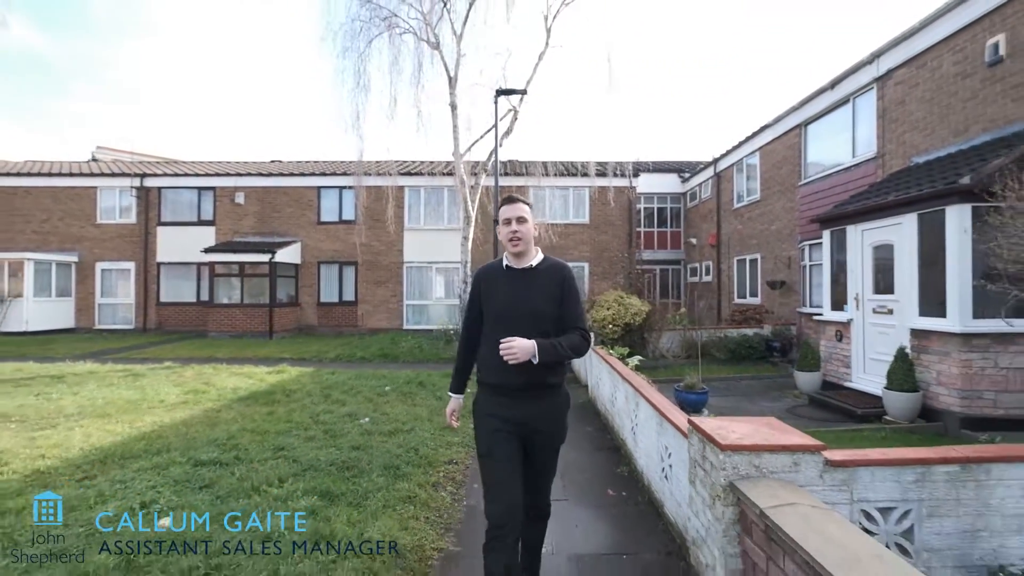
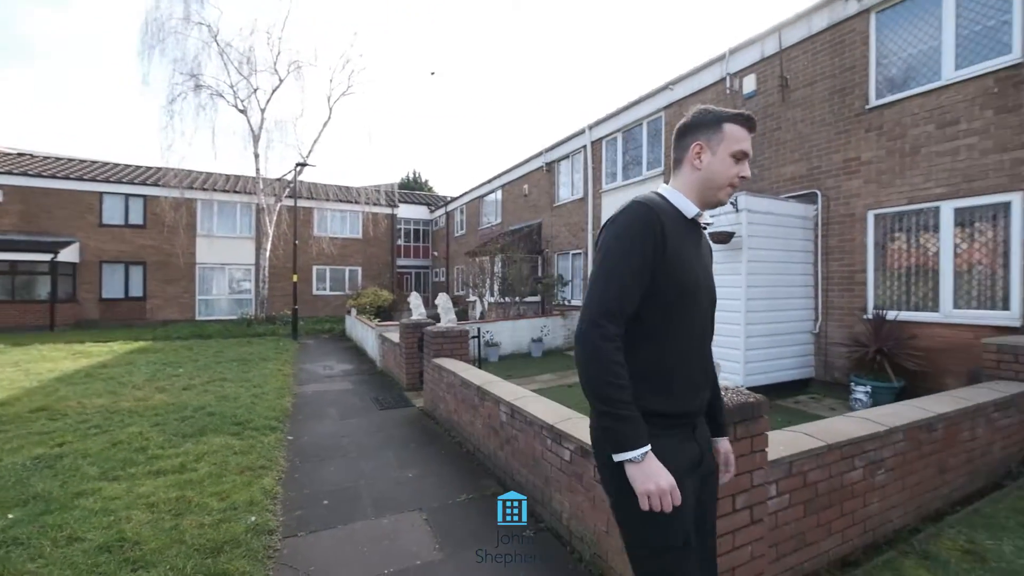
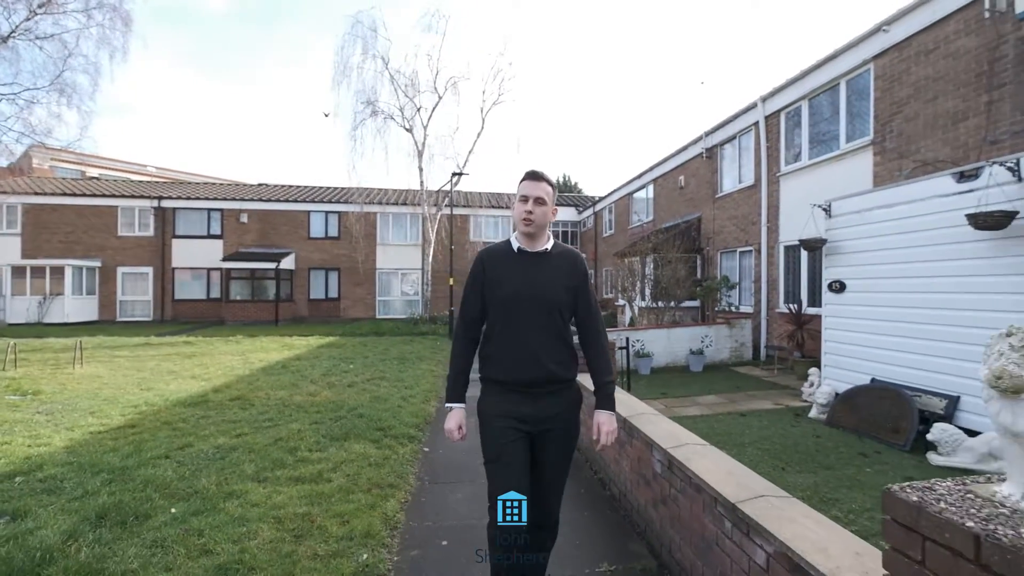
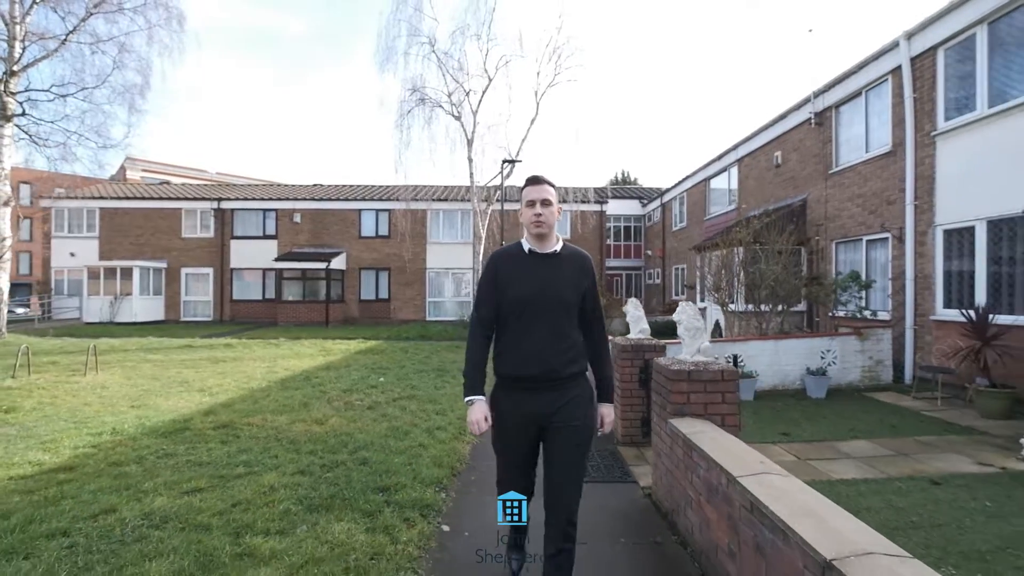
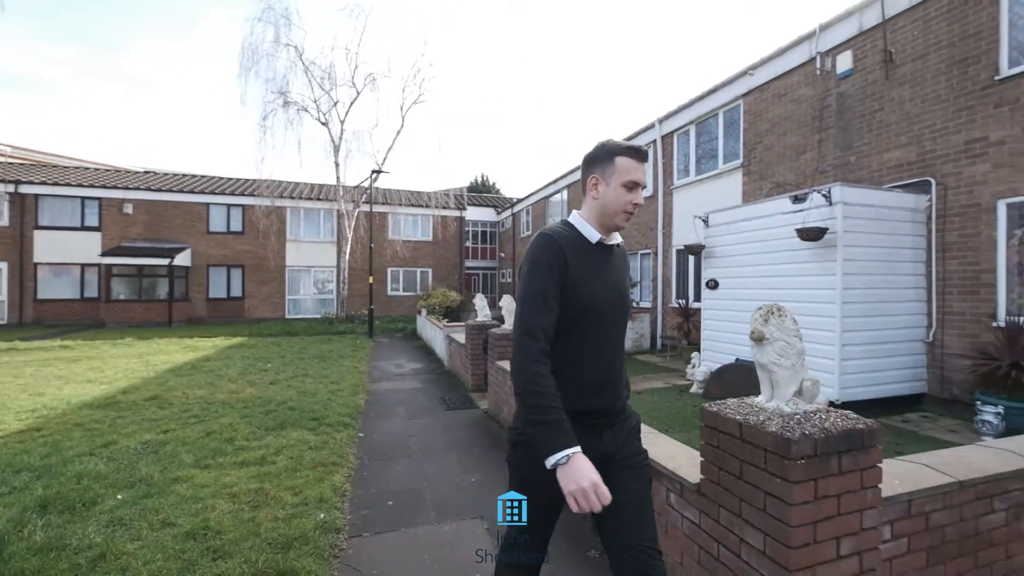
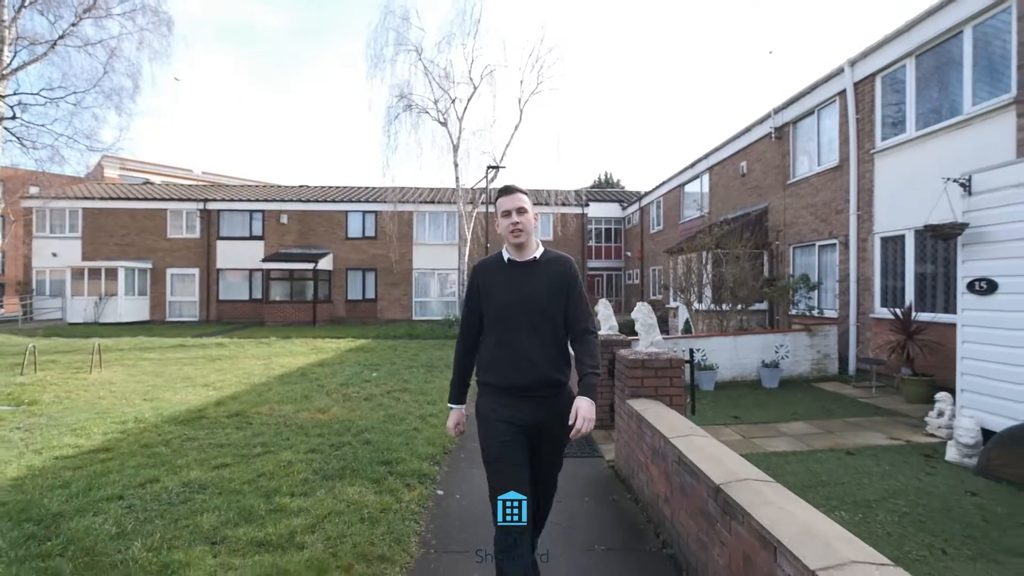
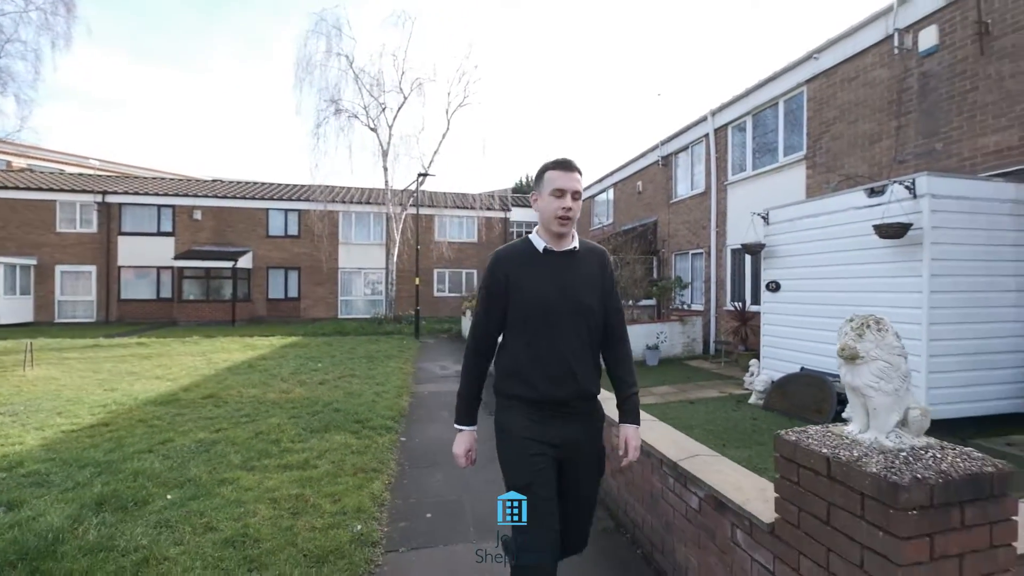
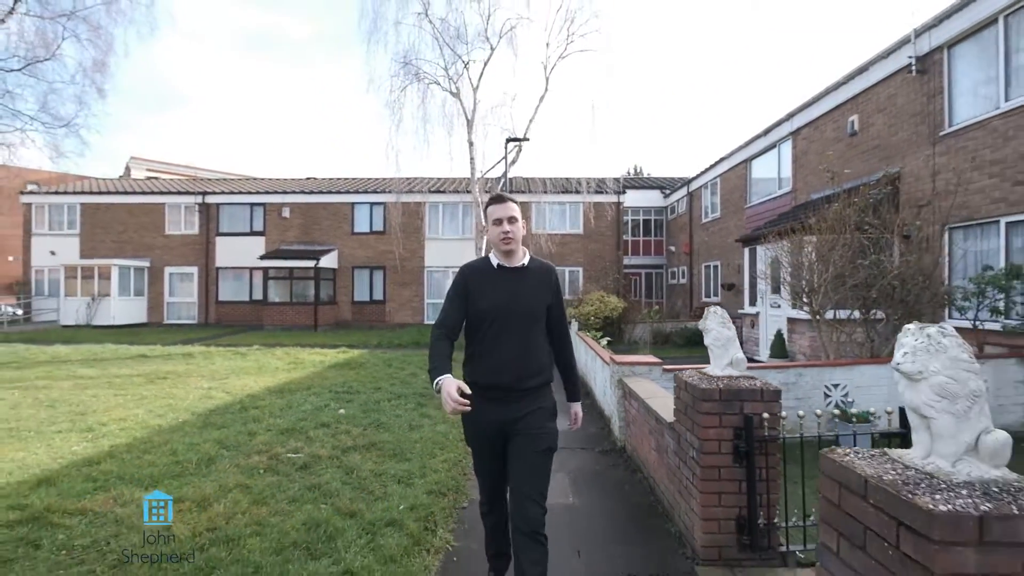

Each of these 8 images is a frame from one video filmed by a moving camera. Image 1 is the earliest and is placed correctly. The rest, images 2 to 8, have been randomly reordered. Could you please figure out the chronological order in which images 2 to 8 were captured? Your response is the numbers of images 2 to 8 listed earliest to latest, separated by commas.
8, 4, 6, 3, 7, 5, 2
